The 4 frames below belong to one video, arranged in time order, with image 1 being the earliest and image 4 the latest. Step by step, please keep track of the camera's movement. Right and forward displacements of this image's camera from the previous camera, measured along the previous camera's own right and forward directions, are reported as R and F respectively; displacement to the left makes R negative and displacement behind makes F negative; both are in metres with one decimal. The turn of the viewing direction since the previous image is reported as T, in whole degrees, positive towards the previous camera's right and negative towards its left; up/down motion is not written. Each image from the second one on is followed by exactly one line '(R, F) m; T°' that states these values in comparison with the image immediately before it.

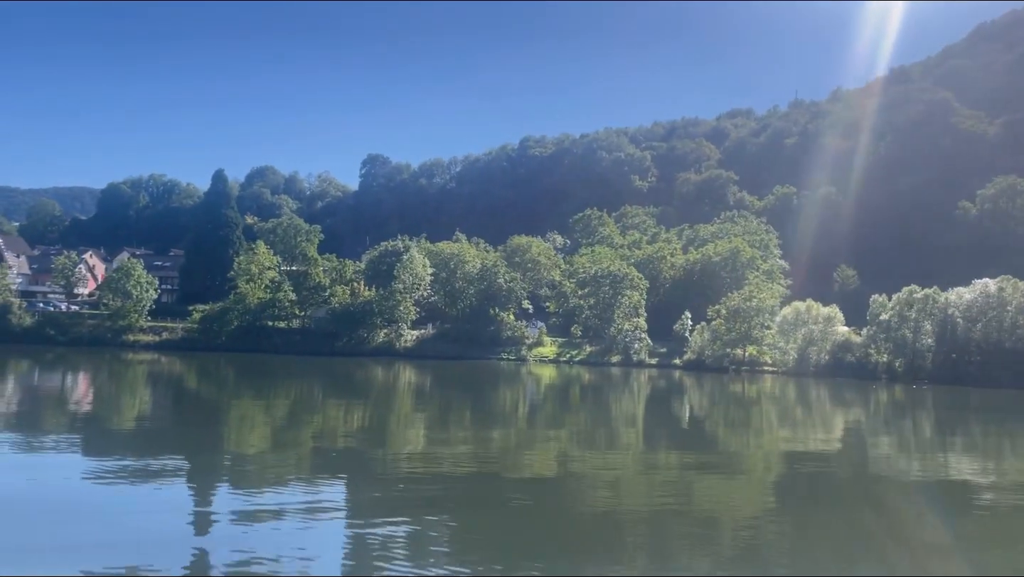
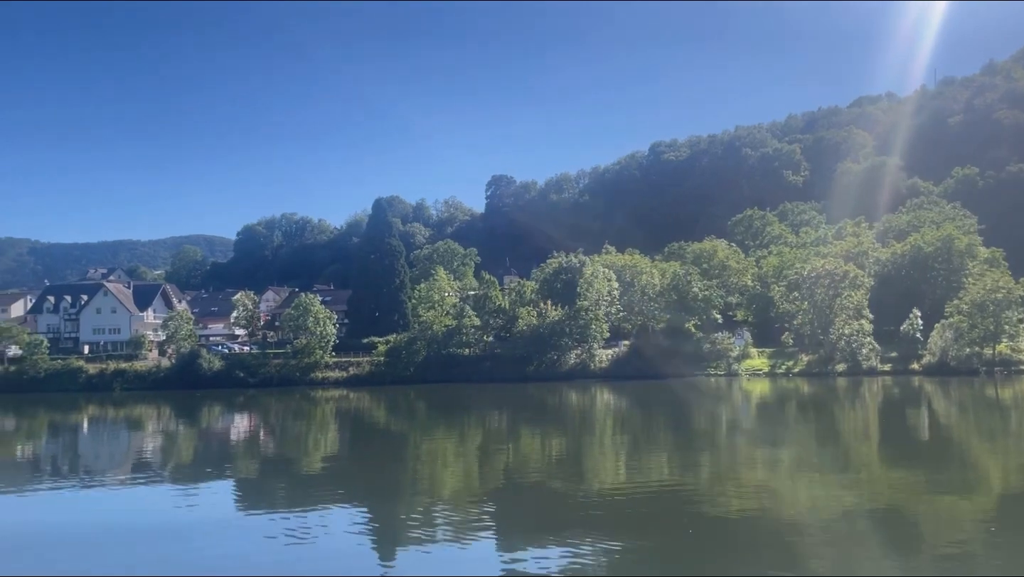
(-8.0, +3.9) m; -7°
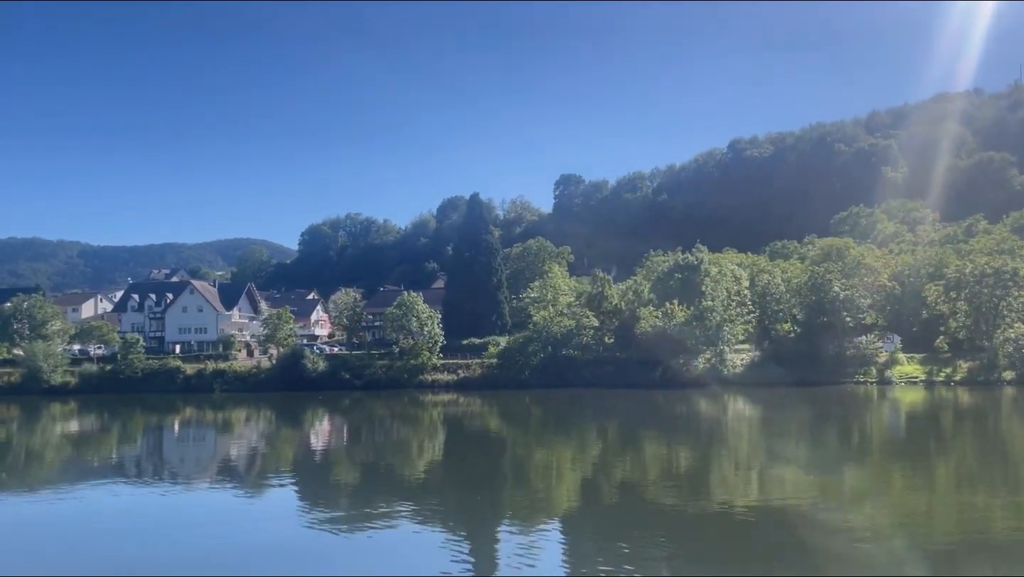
(-6.3, +3.5) m; -2°
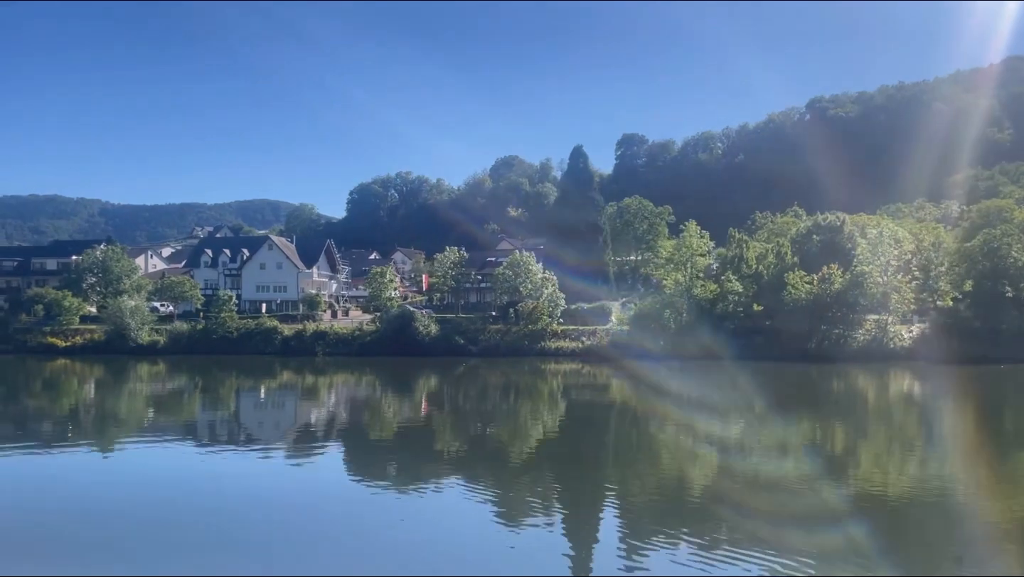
(-7.9, +5.0) m; -1°
